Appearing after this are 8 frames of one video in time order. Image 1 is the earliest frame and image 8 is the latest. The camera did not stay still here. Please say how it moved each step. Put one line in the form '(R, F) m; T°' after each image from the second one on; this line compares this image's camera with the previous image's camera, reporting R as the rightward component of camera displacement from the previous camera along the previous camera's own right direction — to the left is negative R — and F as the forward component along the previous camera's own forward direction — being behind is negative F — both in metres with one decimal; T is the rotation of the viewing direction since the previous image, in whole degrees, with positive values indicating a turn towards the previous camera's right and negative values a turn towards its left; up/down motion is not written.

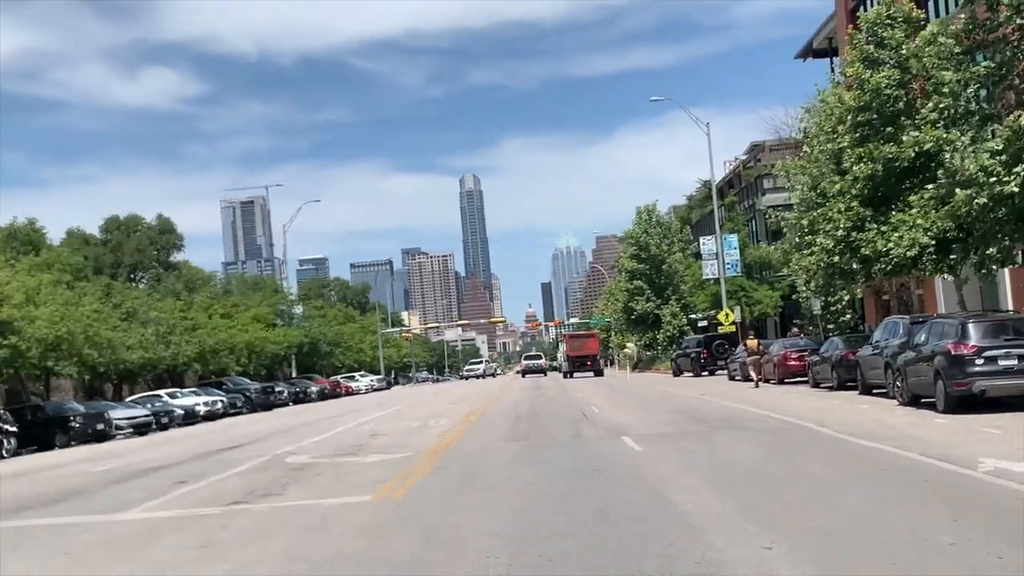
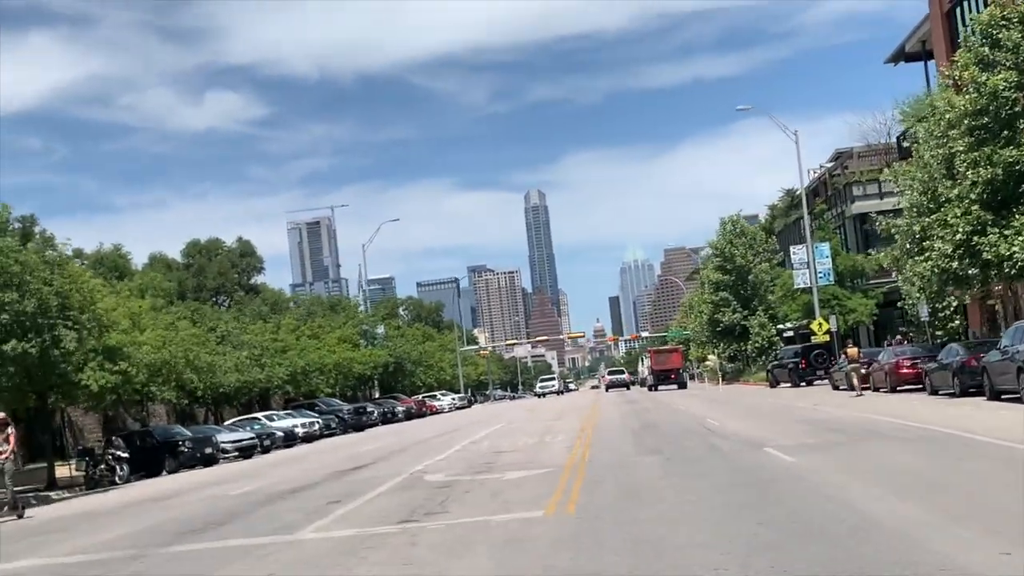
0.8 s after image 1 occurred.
(-1.1, +0.2) m; -3°
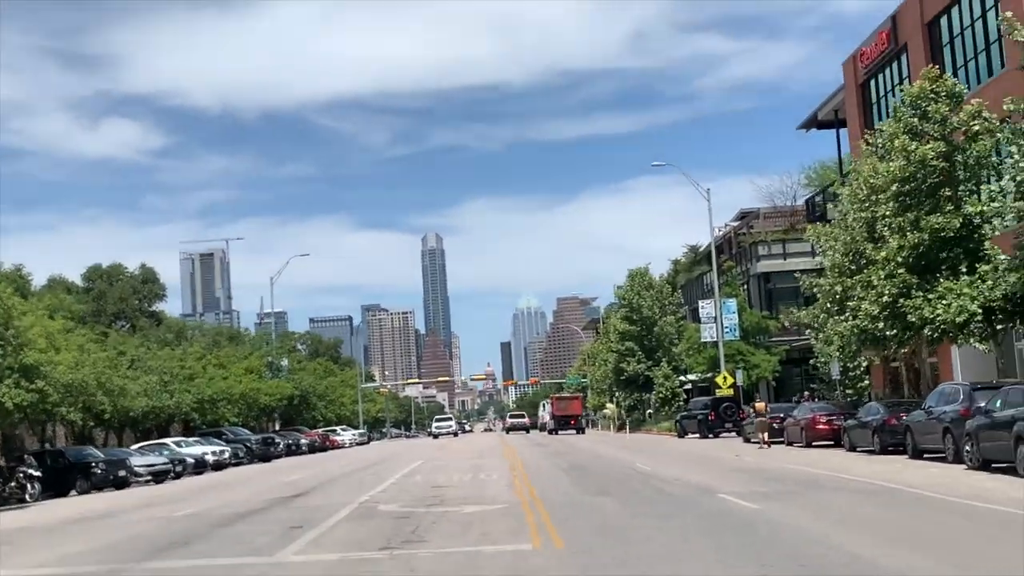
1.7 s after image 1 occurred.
(-1.1, -0.1) m; +5°
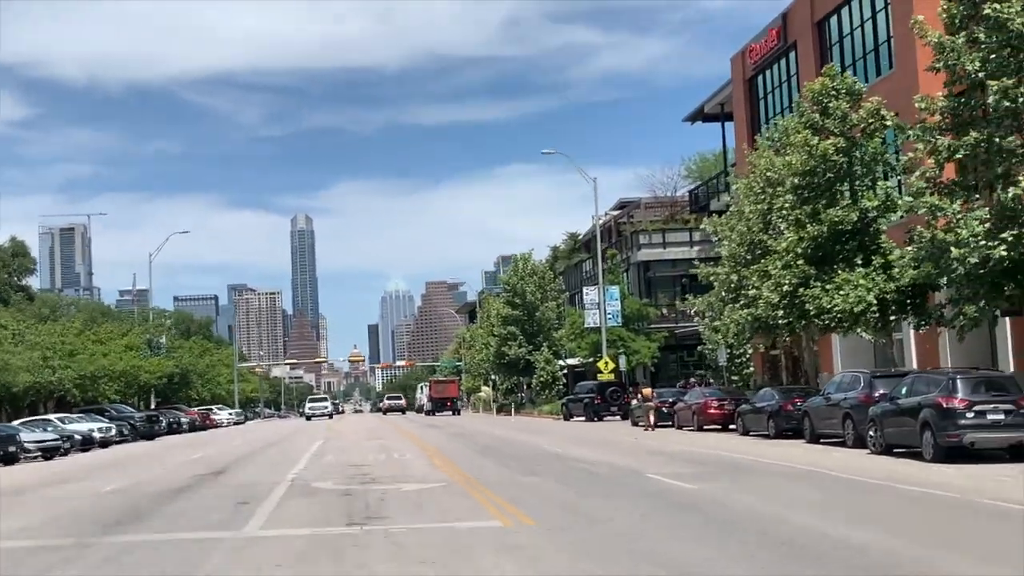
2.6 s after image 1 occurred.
(-1.2, -0.2) m; +6°
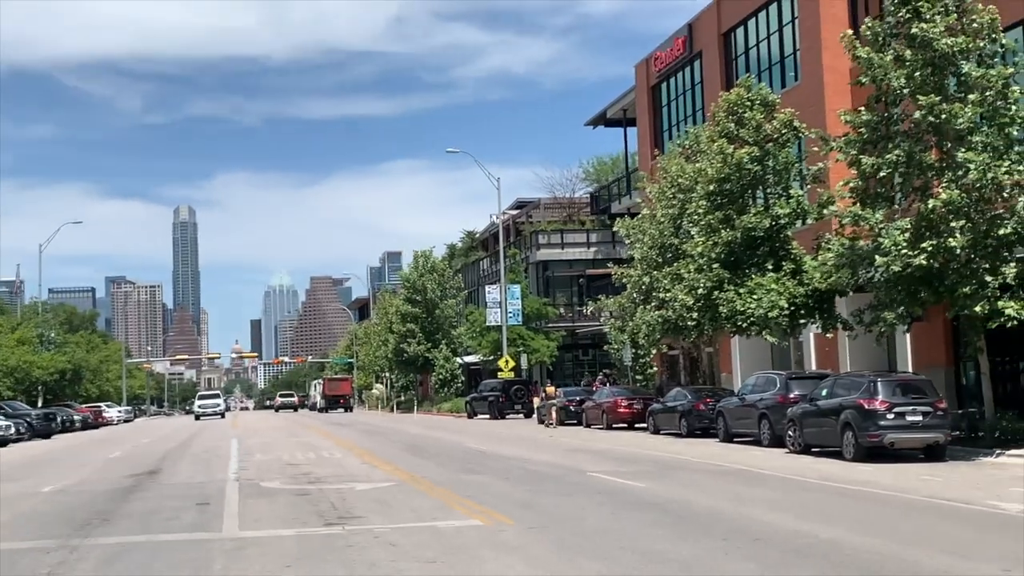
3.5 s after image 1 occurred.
(-1.1, -0.3) m; +6°
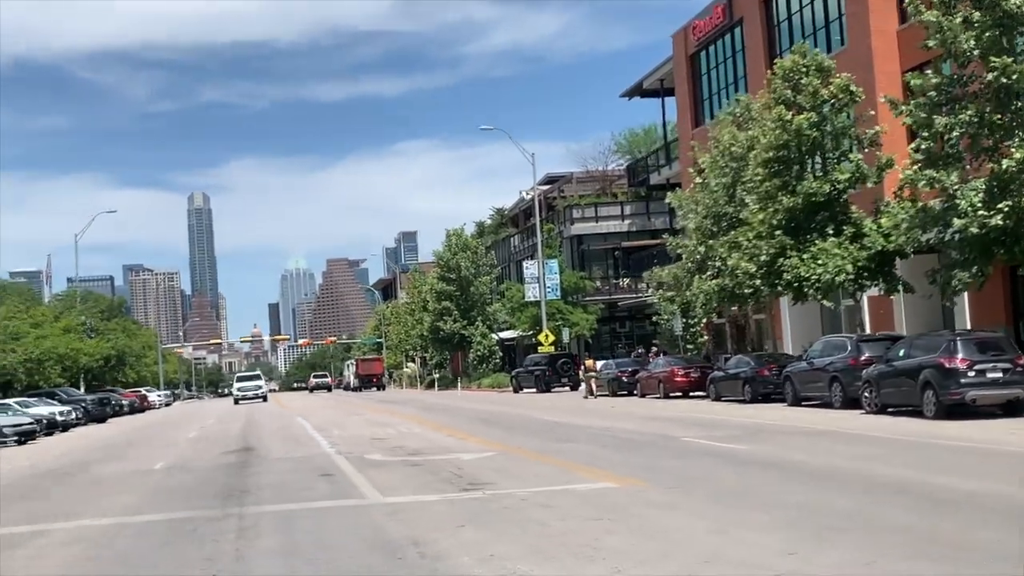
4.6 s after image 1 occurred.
(-1.3, -0.4) m; 0°
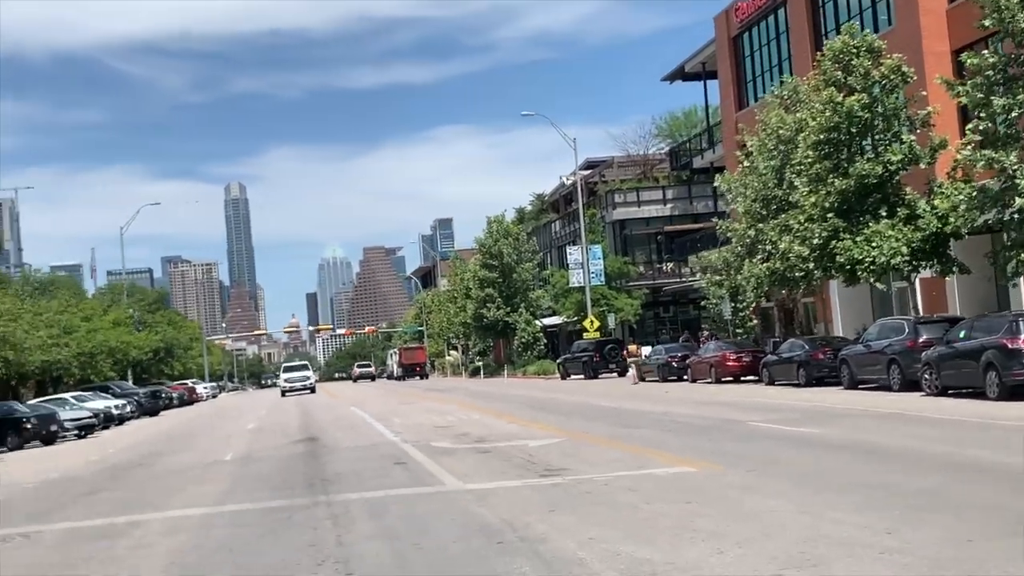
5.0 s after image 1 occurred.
(-0.5, -0.1) m; -2°
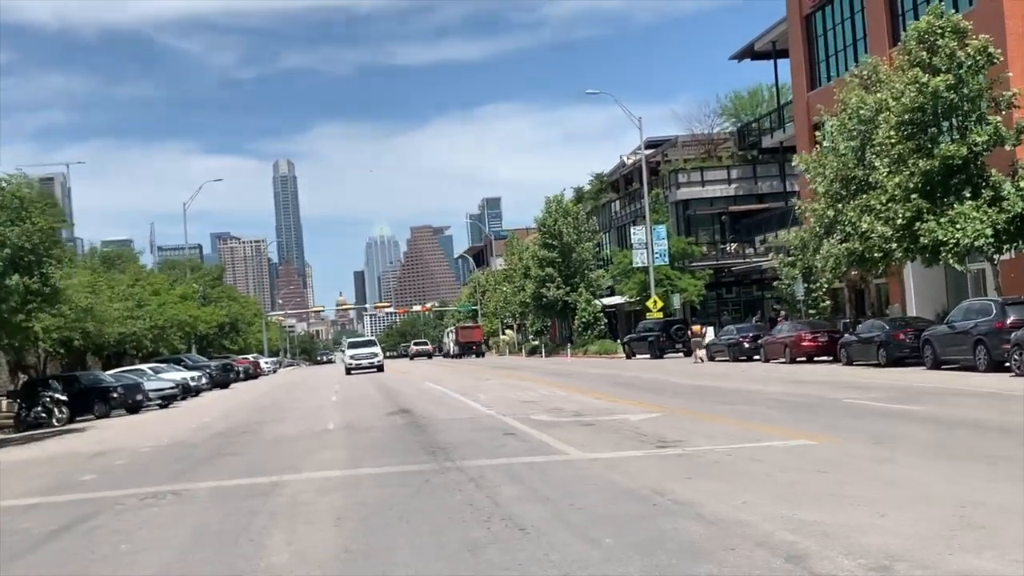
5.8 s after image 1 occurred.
(-0.9, -0.3) m; -2°
